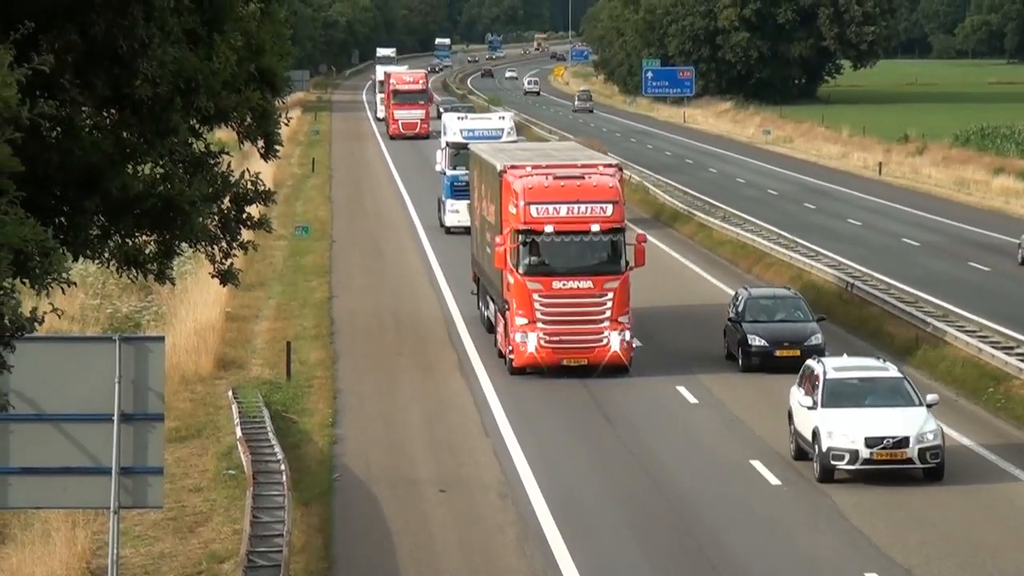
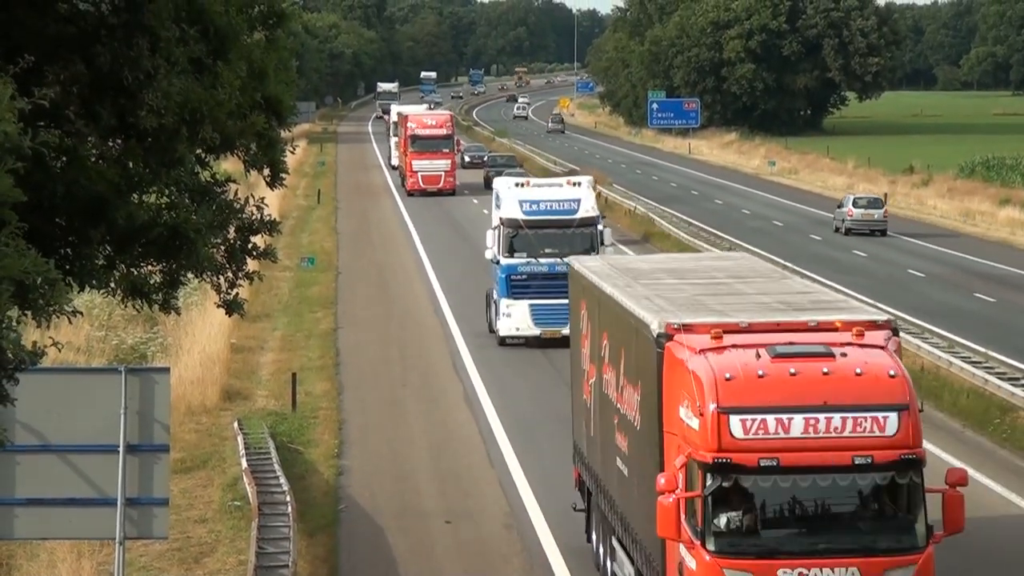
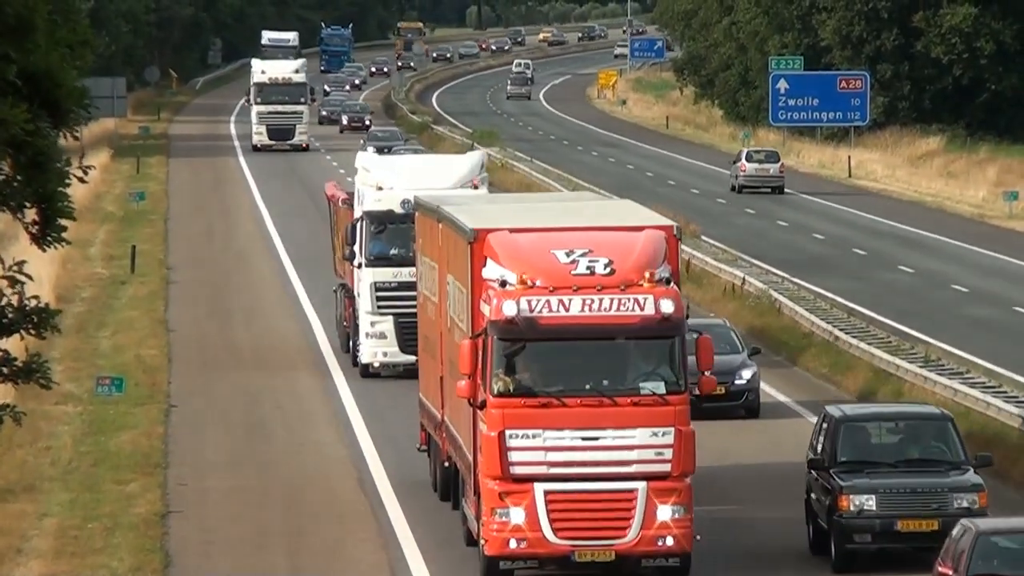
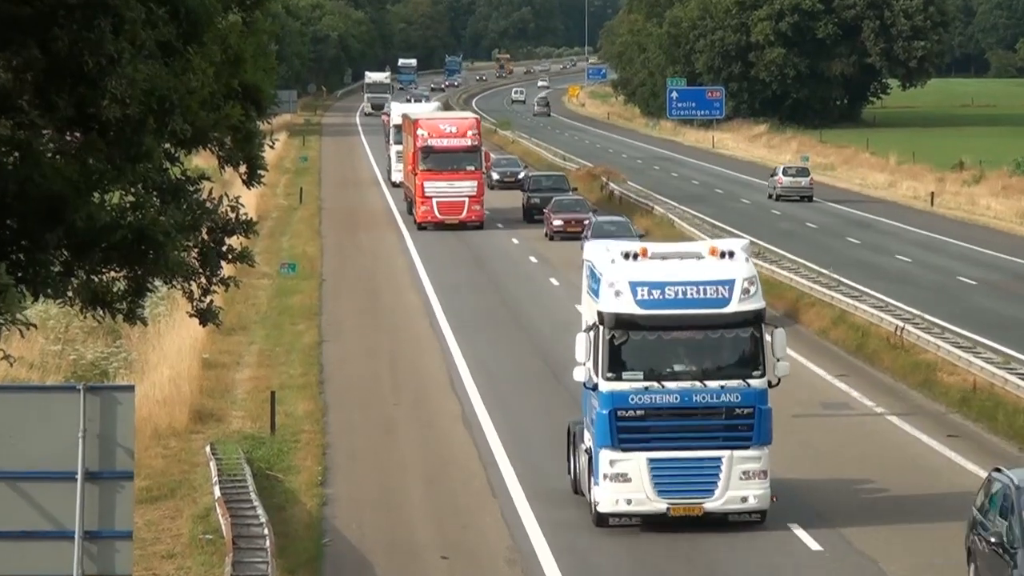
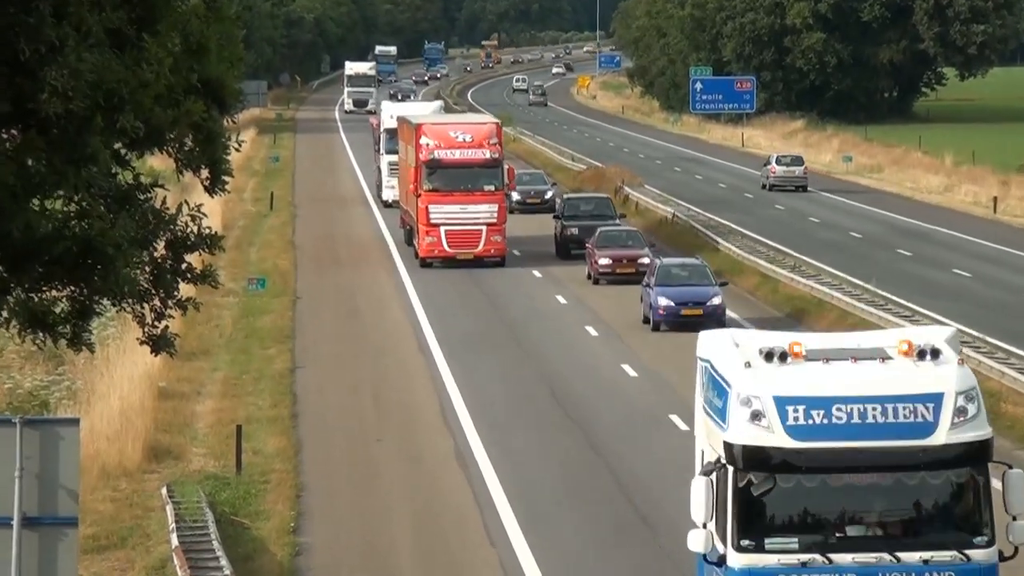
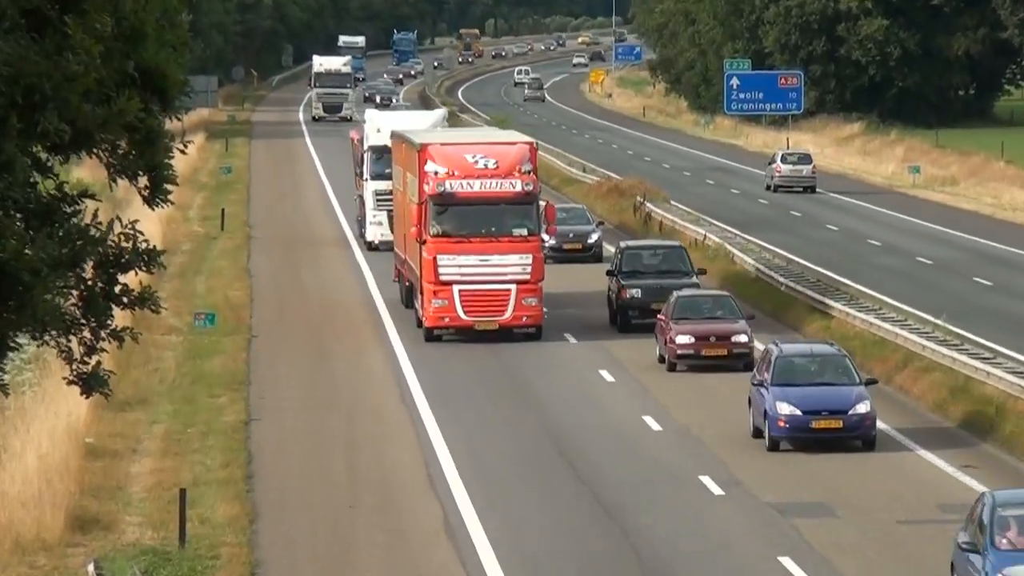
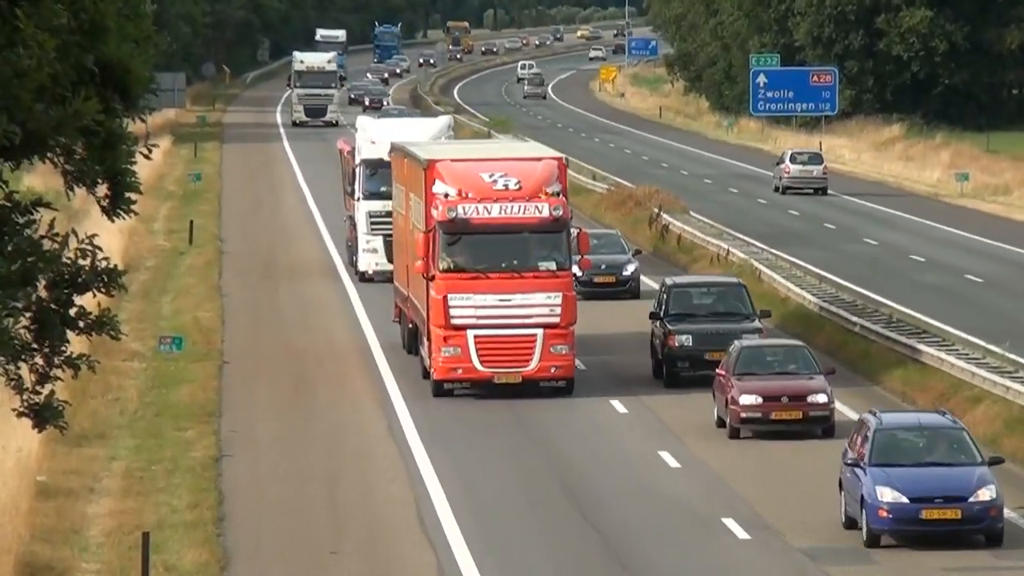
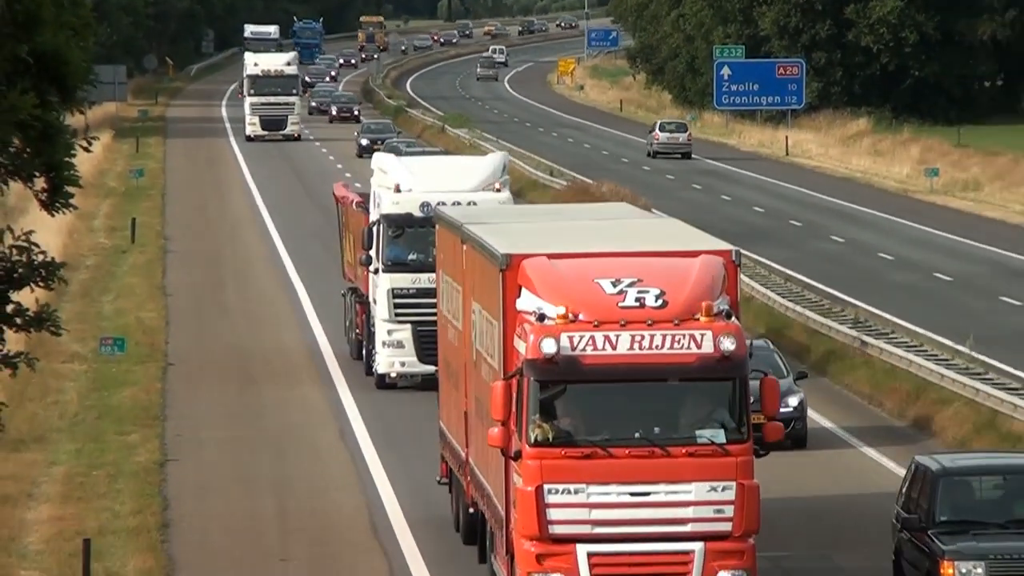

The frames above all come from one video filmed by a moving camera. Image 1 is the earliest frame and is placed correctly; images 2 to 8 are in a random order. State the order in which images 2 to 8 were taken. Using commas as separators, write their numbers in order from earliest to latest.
2, 4, 5, 6, 7, 3, 8
